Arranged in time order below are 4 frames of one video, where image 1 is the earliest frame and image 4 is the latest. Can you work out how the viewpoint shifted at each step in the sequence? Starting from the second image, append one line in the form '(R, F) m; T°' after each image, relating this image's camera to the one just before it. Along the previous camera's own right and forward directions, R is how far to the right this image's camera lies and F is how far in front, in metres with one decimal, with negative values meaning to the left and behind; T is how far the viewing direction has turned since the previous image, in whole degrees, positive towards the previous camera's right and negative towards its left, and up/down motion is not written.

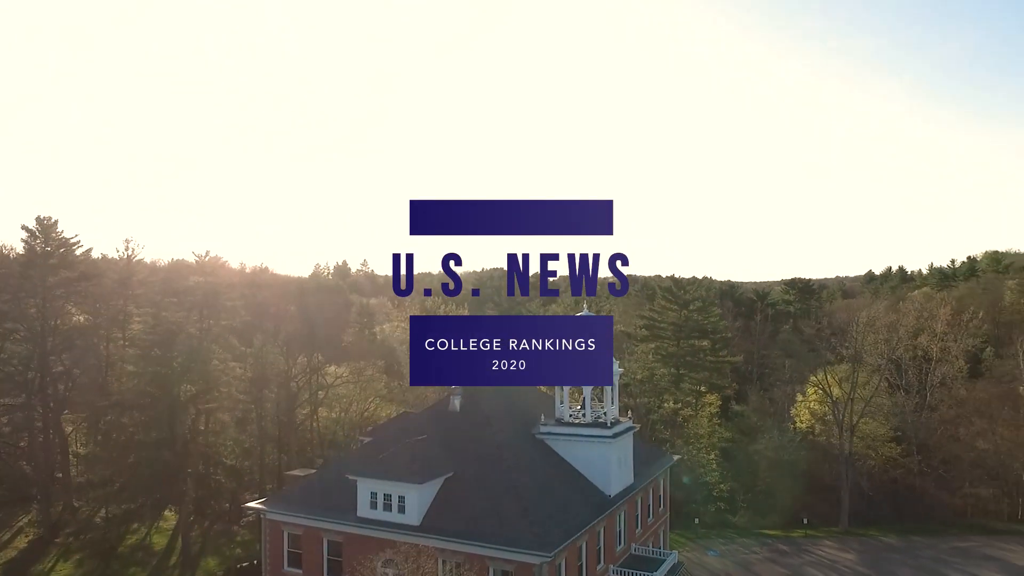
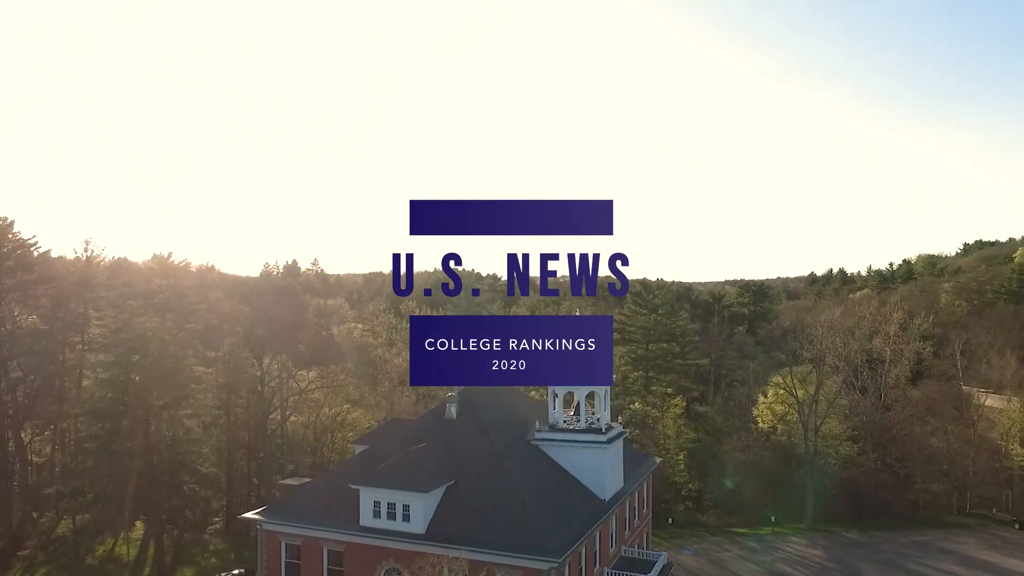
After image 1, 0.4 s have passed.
(-1.5, -0.3) m; +4°
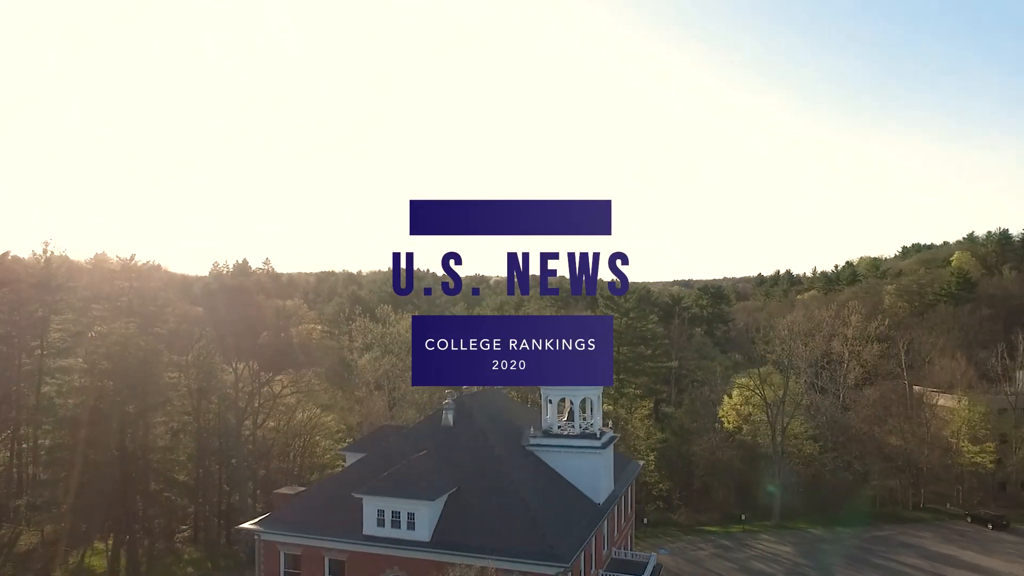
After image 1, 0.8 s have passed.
(-1.4, -0.3) m; +4°
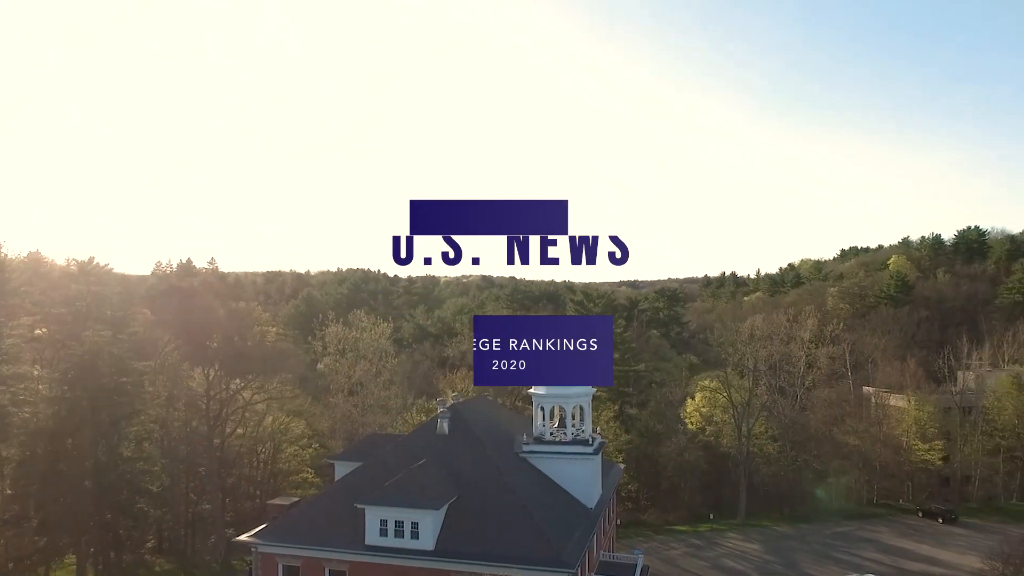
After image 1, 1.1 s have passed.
(-1.5, -0.3) m; +4°
